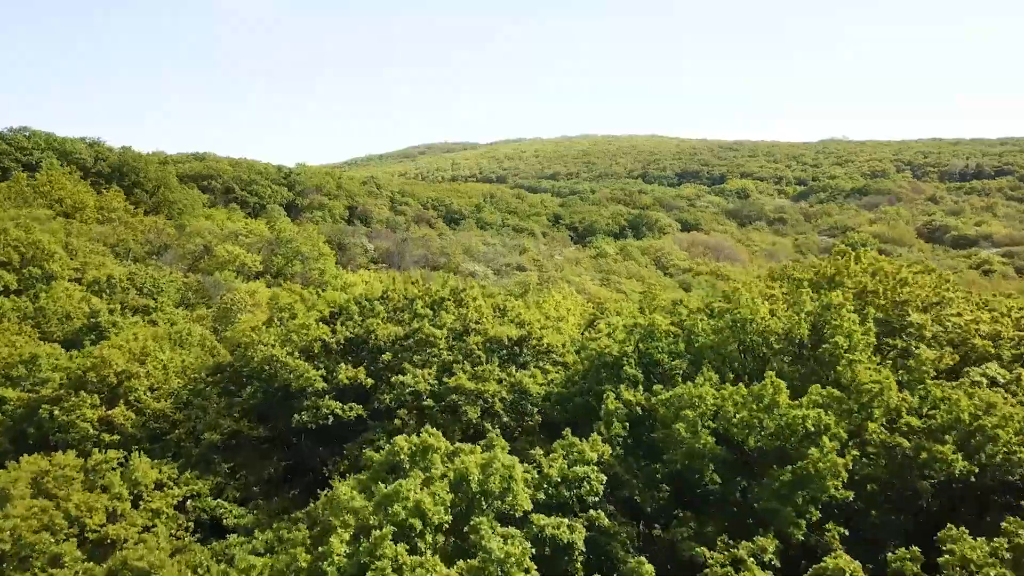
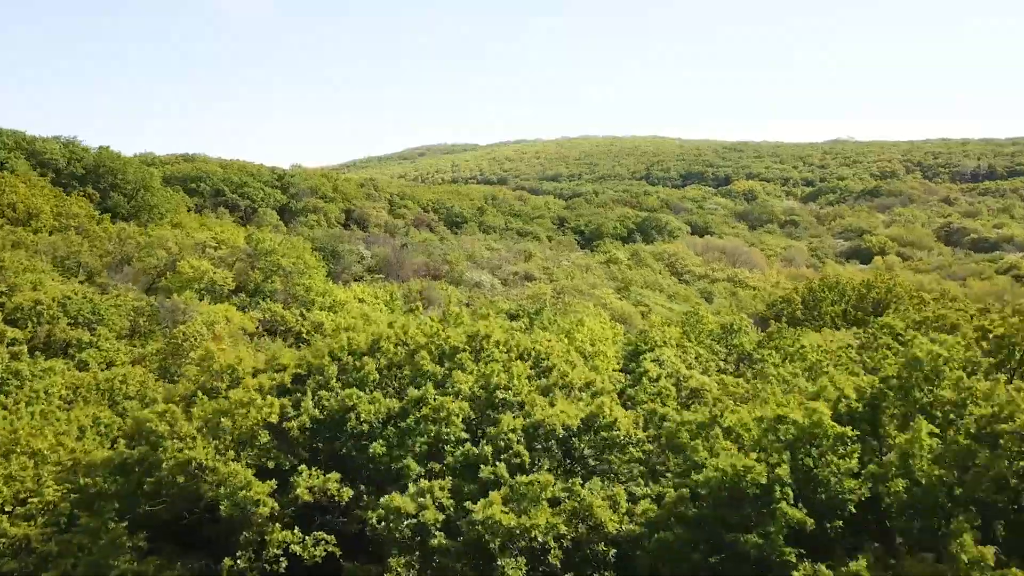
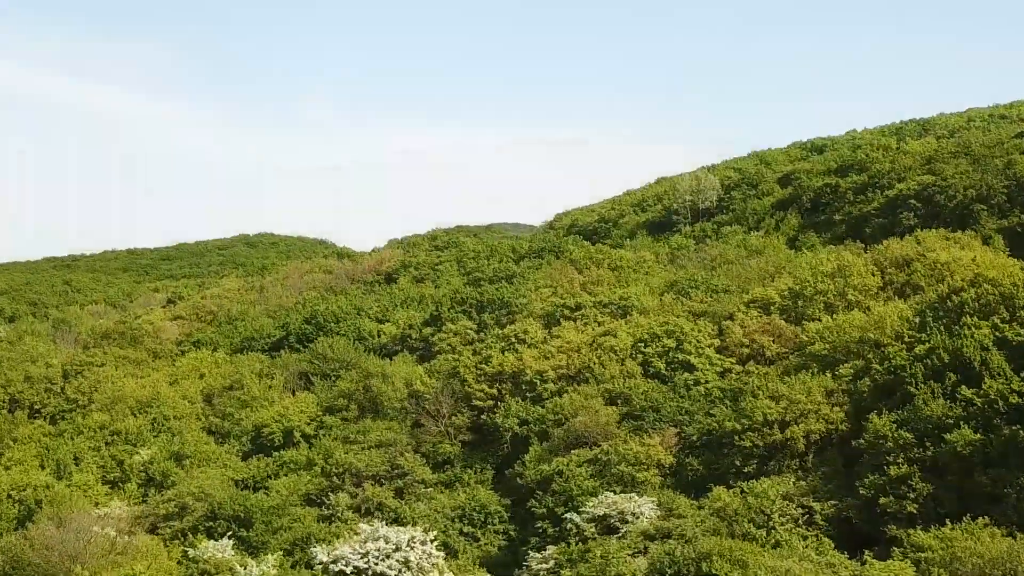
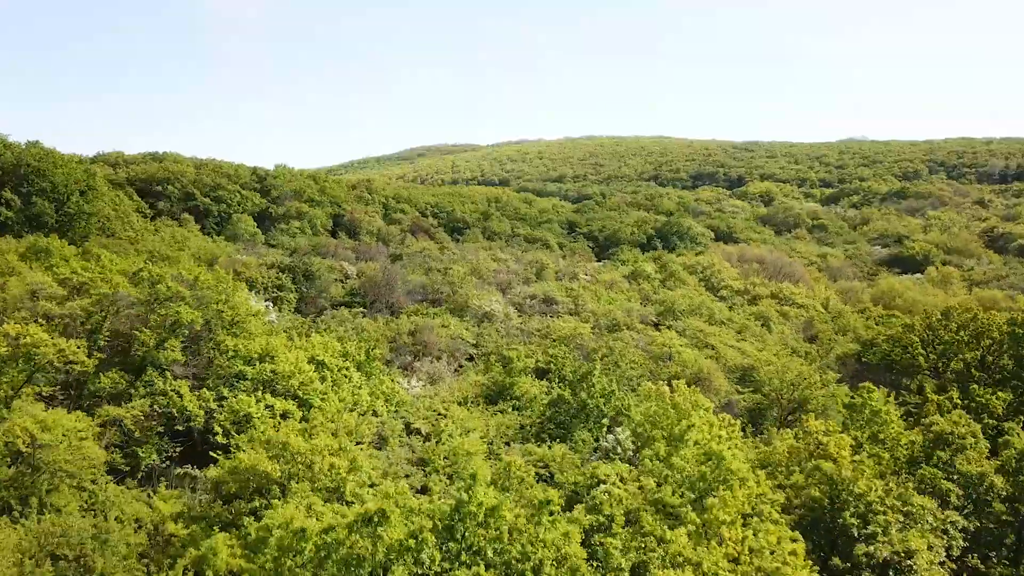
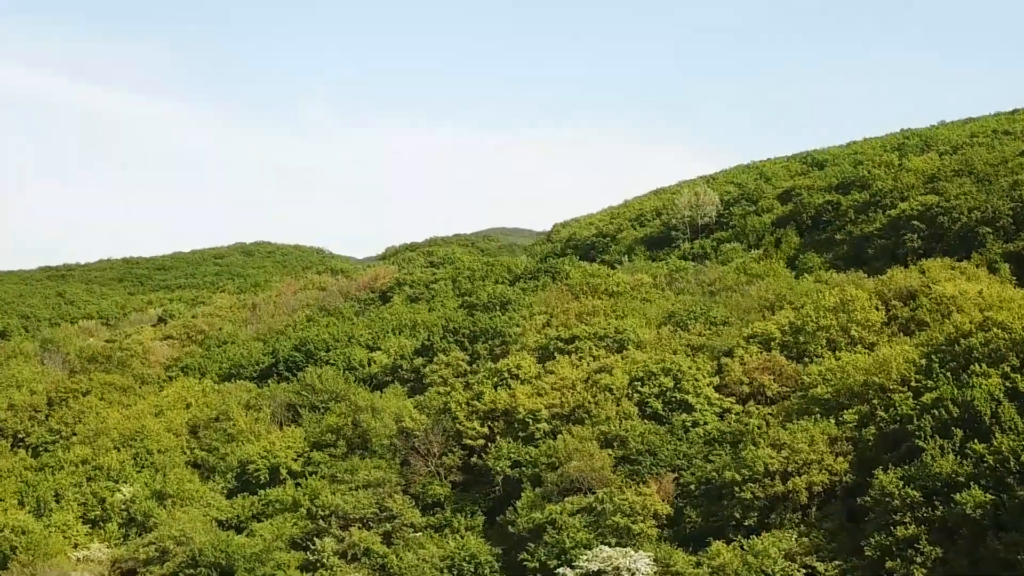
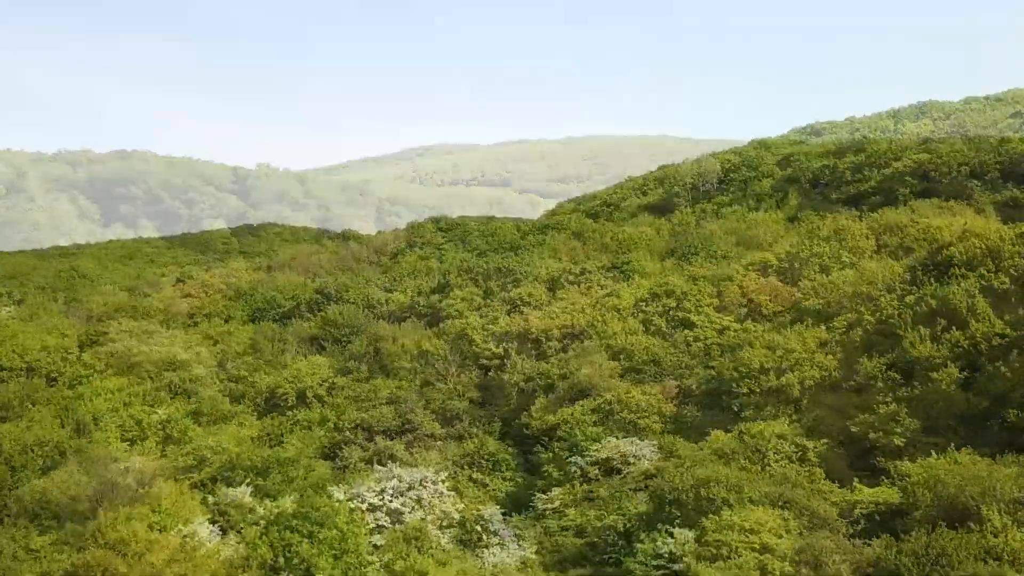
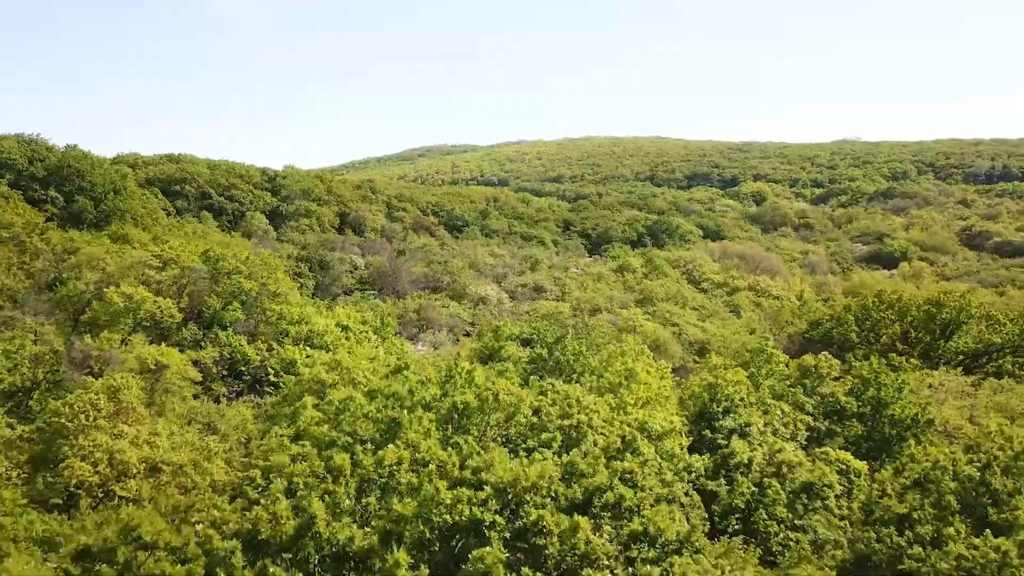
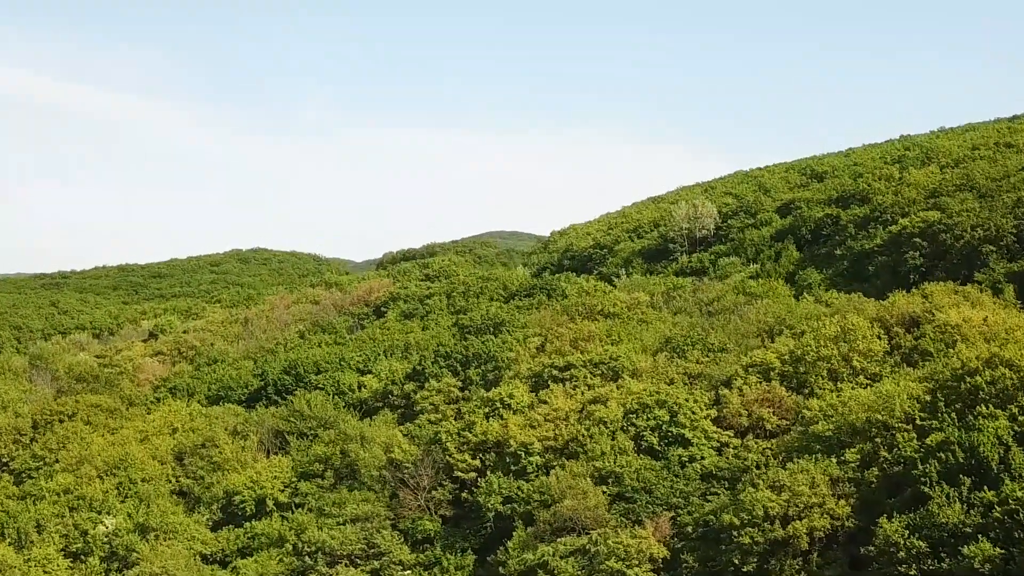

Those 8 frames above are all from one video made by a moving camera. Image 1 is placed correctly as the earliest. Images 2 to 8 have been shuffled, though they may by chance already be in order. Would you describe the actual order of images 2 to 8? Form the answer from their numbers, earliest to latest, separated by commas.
2, 7, 4, 6, 3, 5, 8
